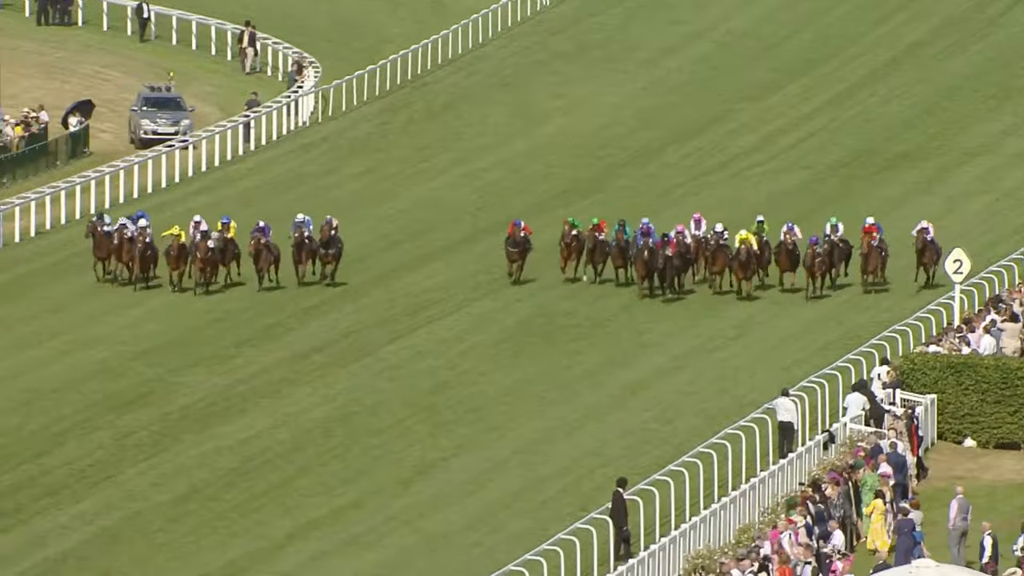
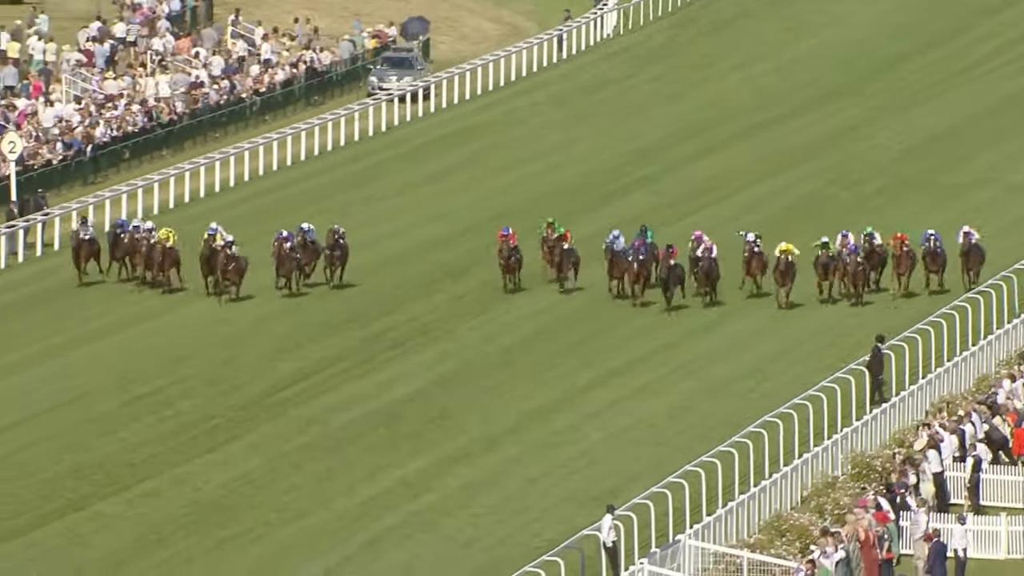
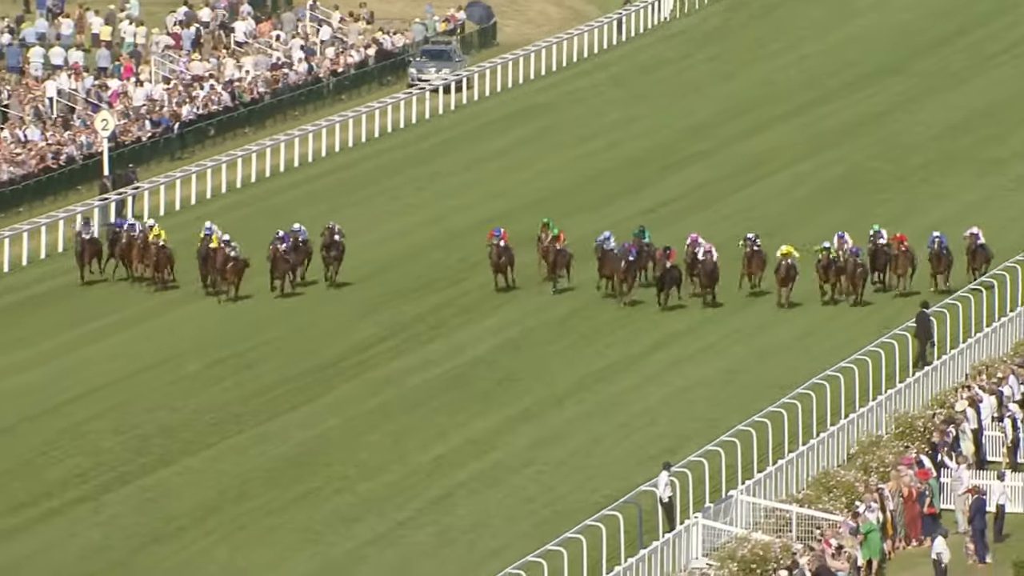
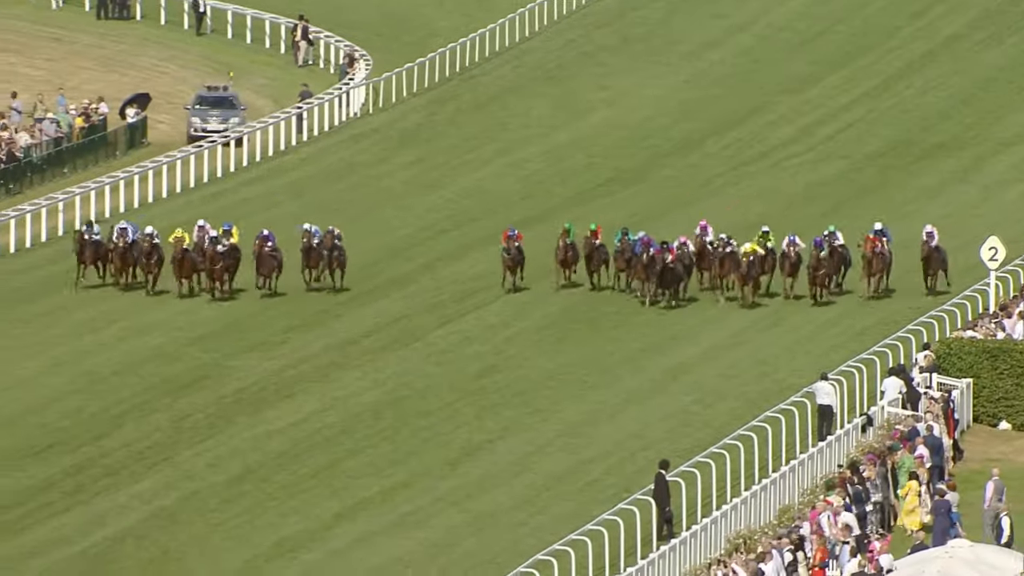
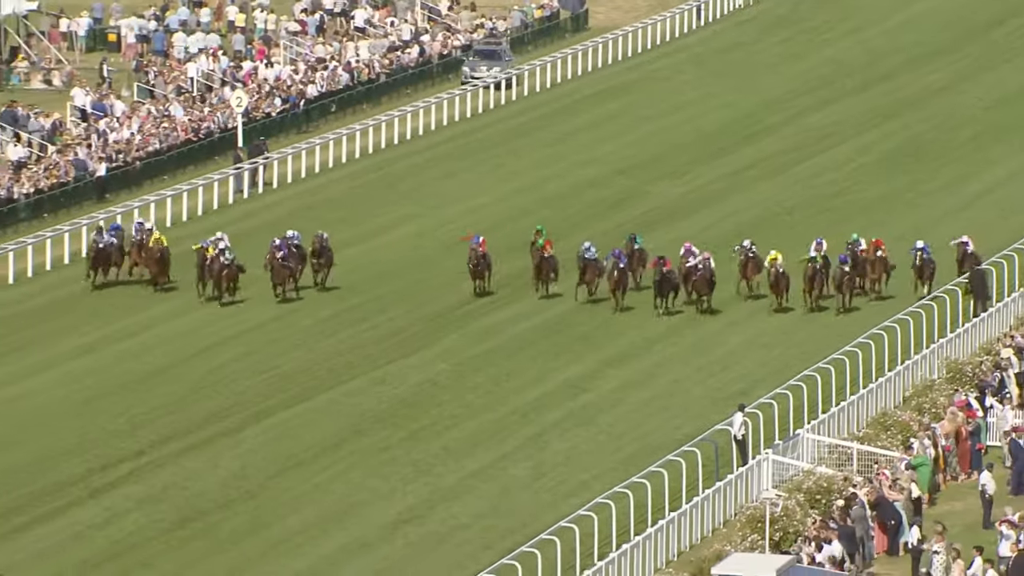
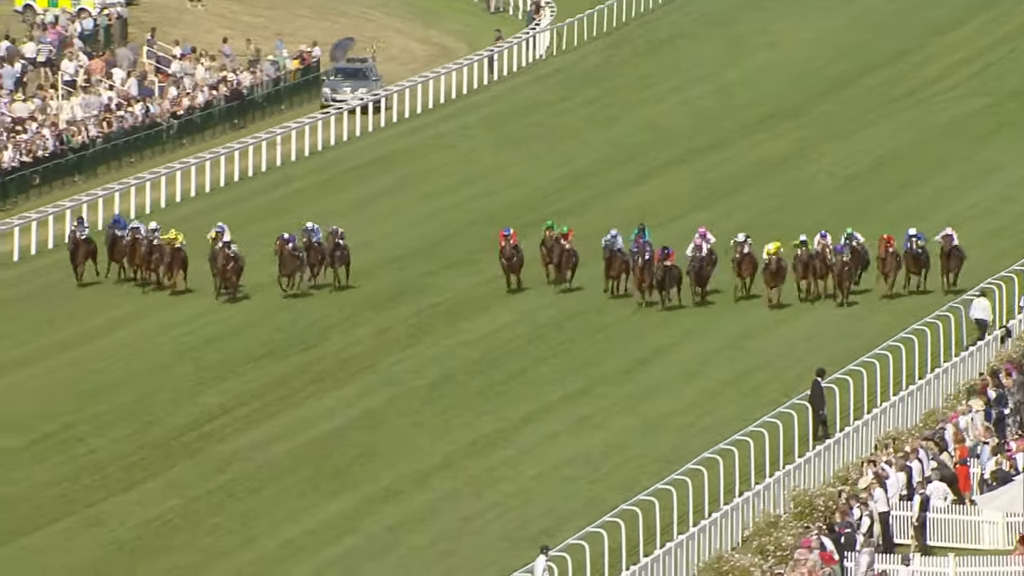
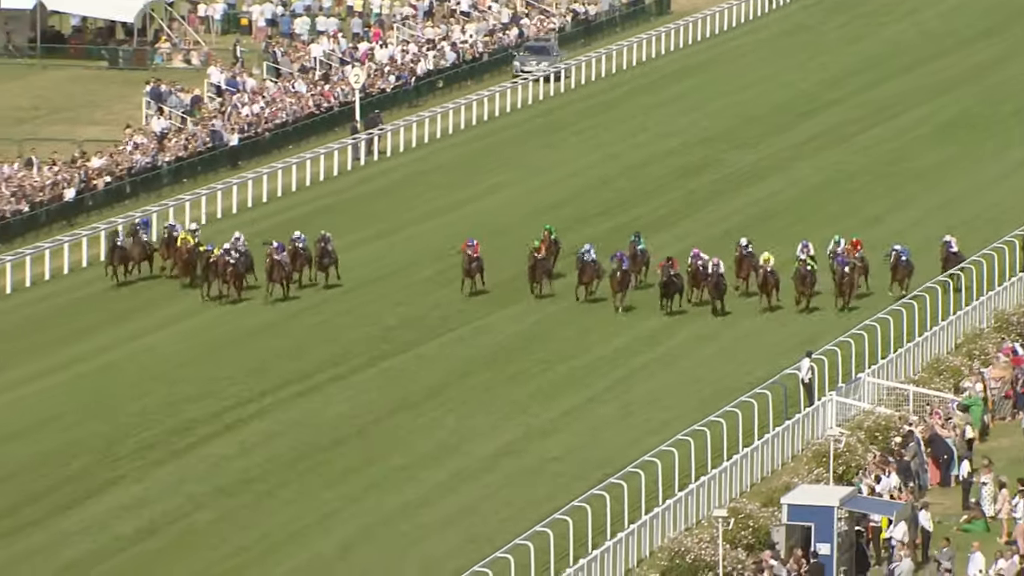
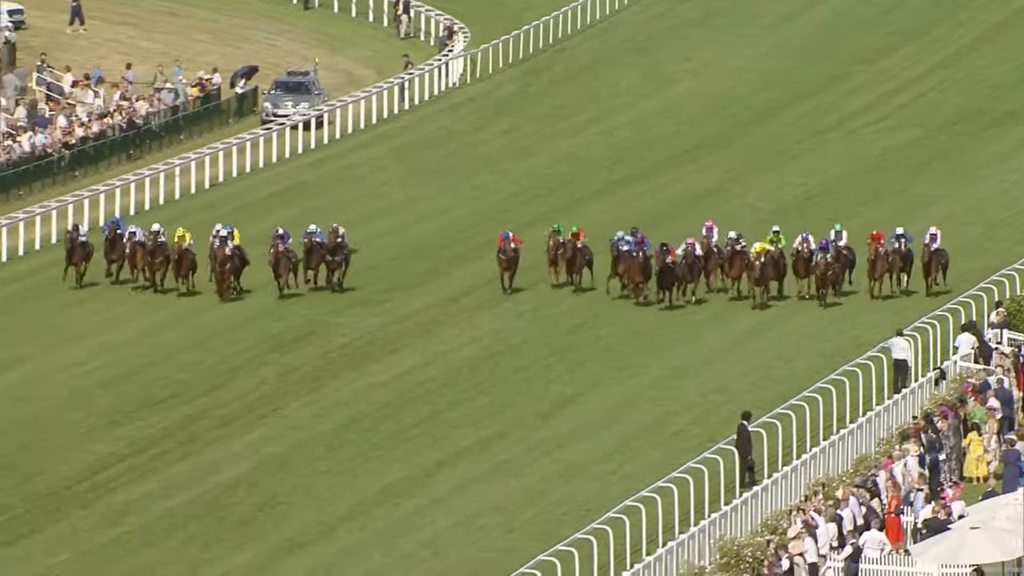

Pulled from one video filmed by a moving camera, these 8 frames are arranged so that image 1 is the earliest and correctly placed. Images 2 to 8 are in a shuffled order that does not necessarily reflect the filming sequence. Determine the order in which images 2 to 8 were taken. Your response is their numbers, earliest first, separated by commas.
4, 8, 6, 2, 3, 5, 7
